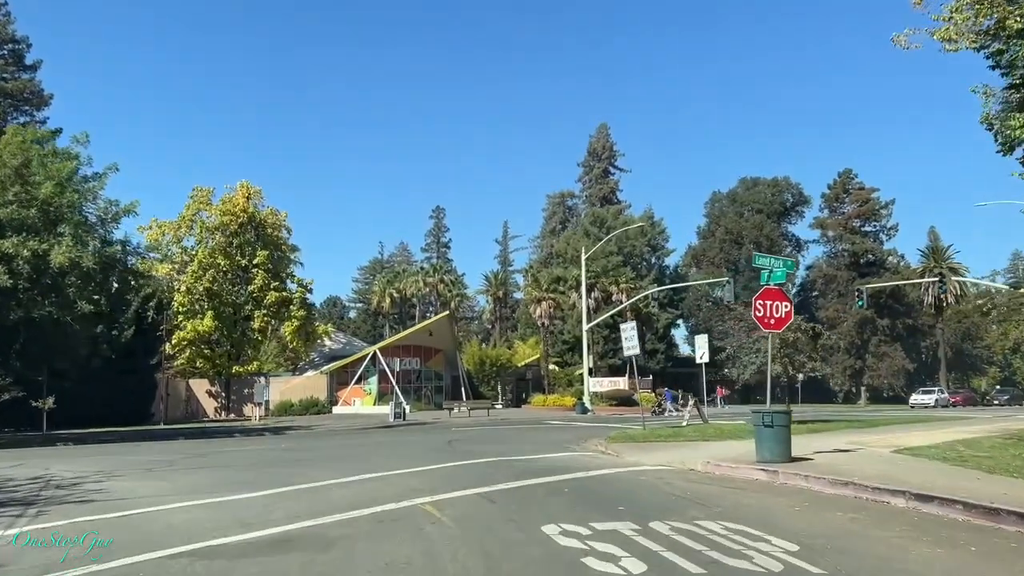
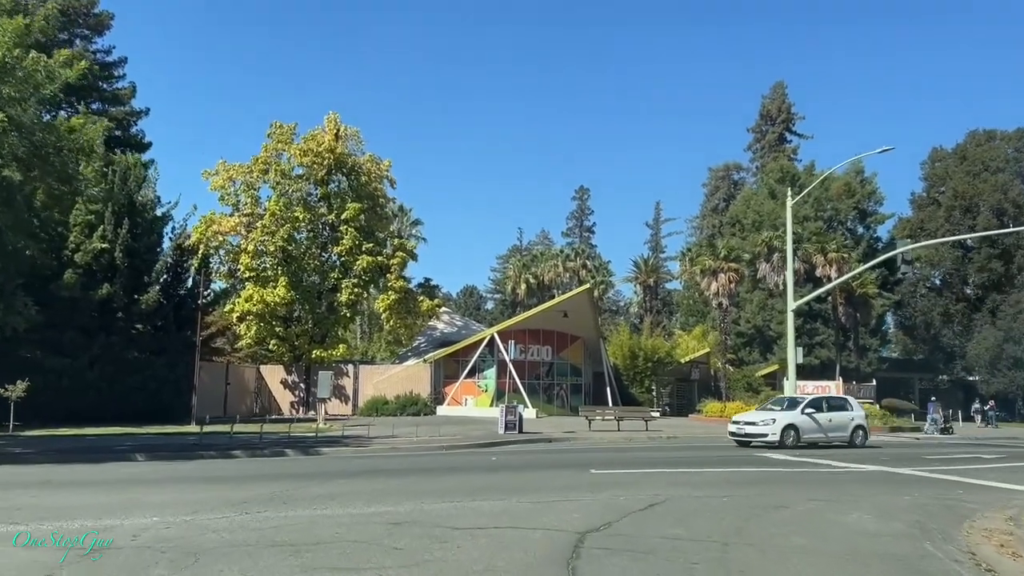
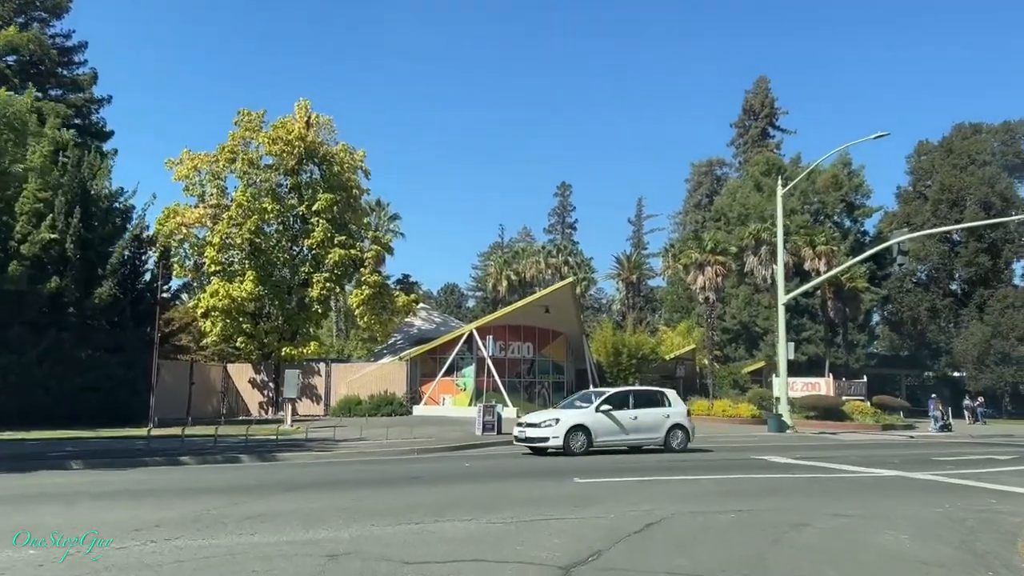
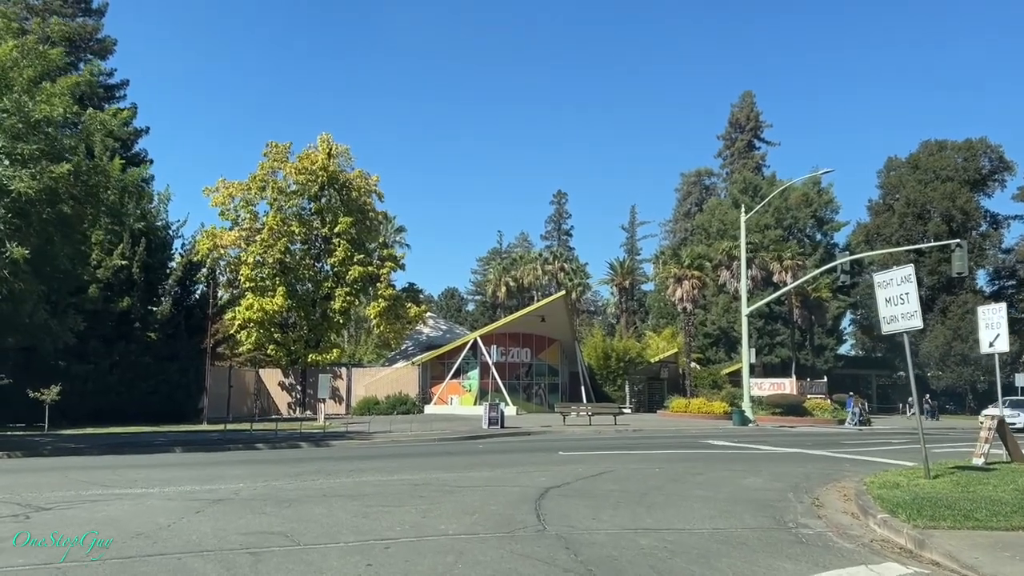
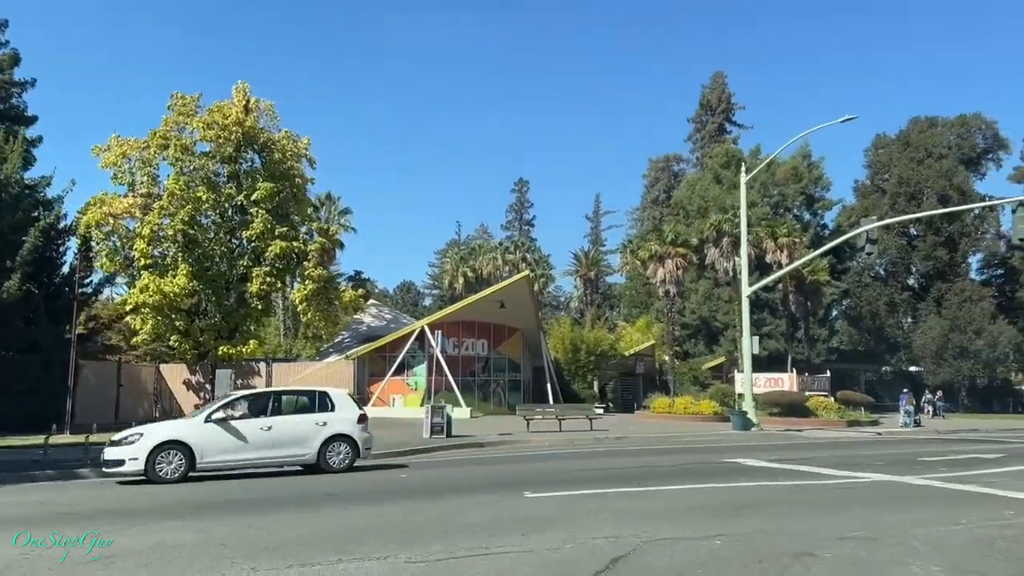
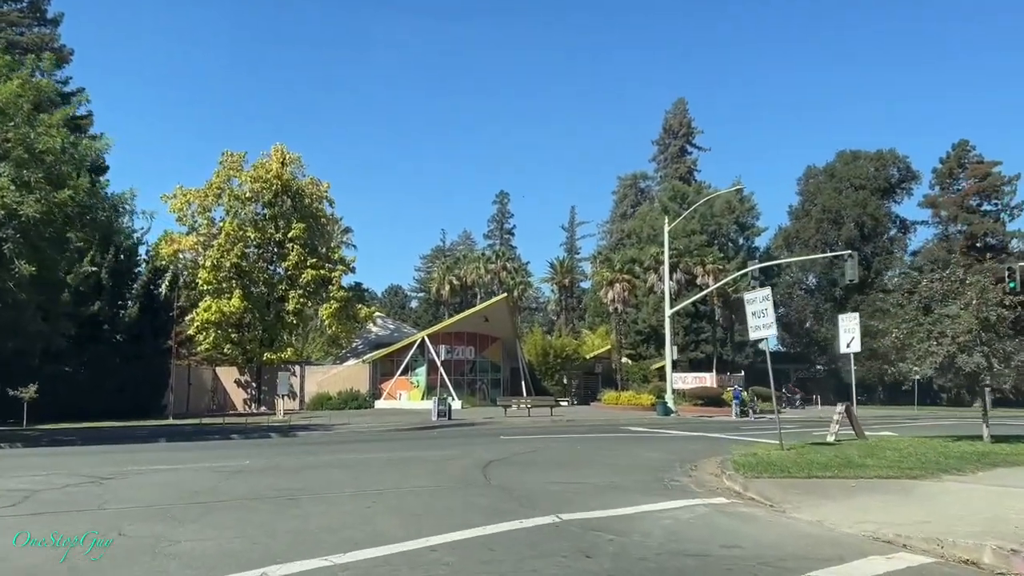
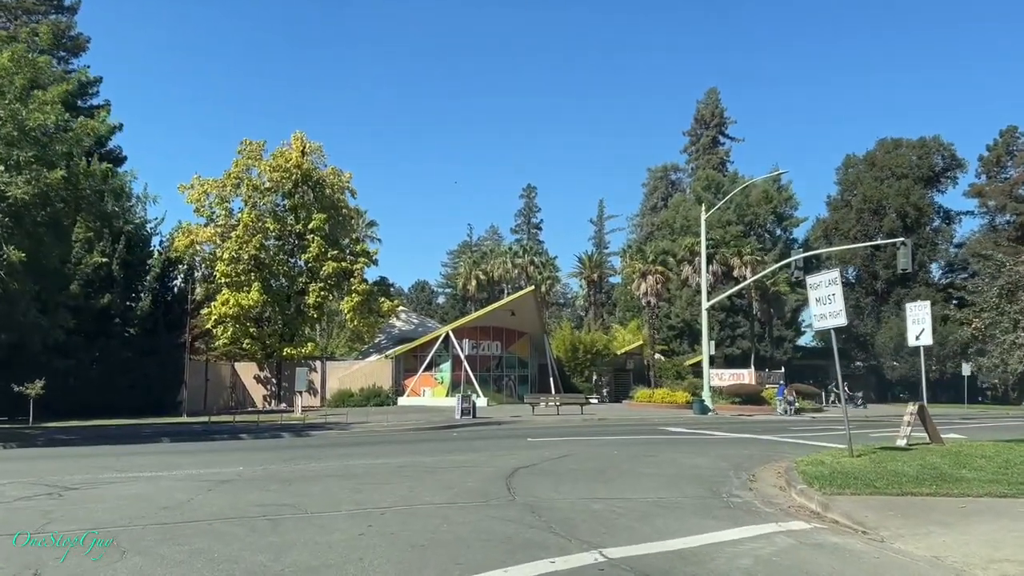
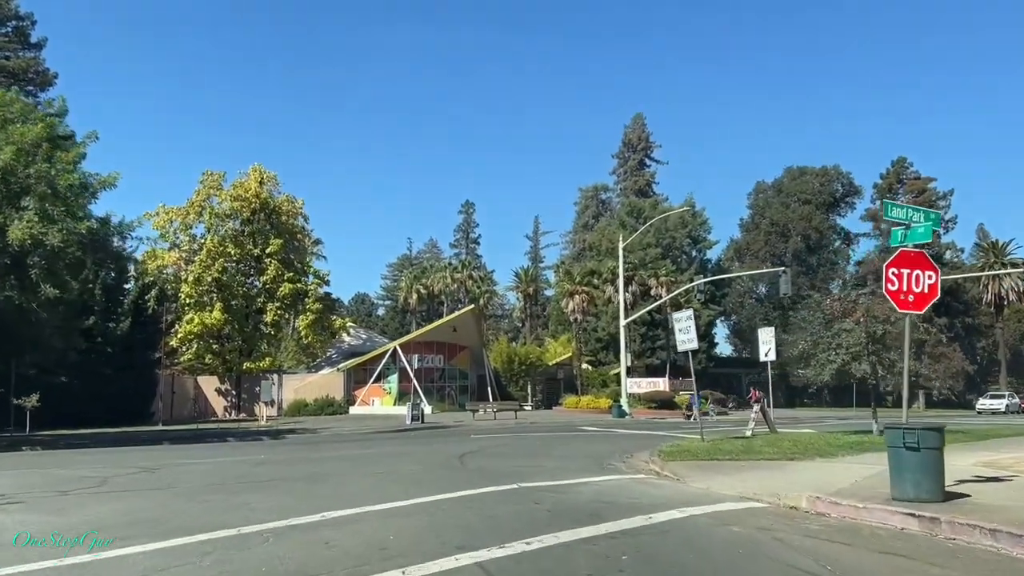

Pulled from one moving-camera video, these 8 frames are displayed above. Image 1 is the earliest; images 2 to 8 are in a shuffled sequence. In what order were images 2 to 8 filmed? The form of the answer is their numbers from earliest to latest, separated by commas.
8, 6, 7, 4, 2, 3, 5
